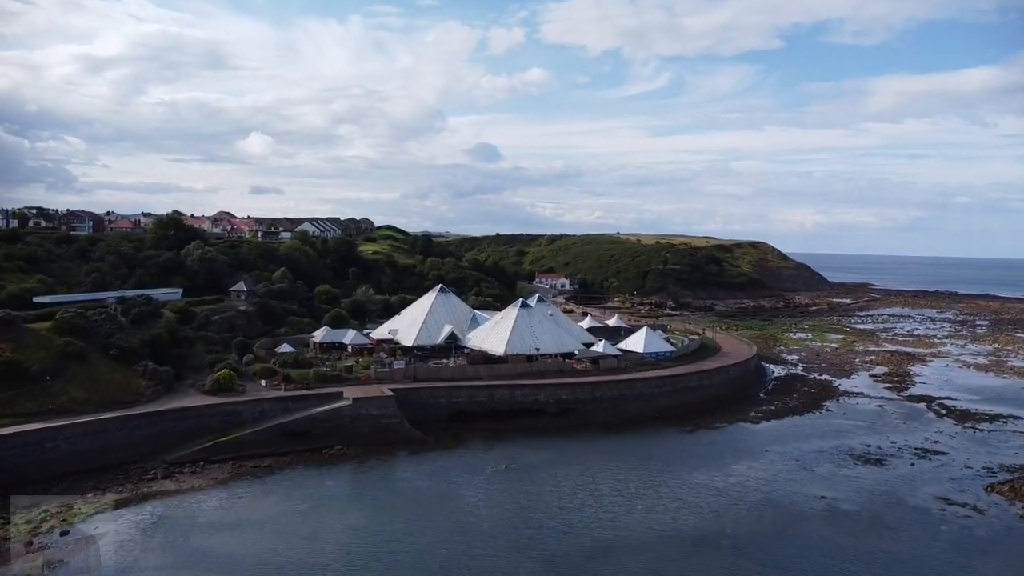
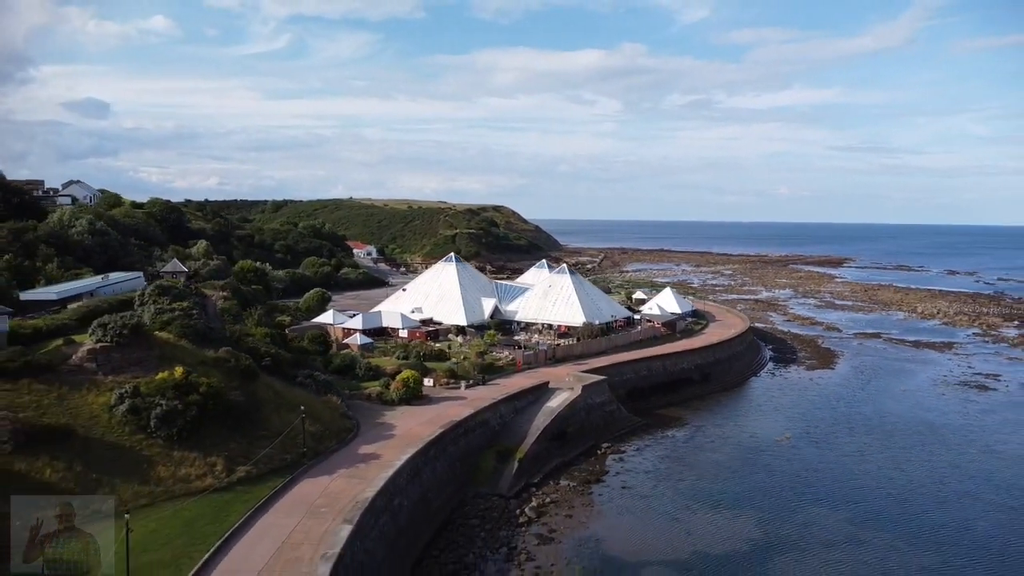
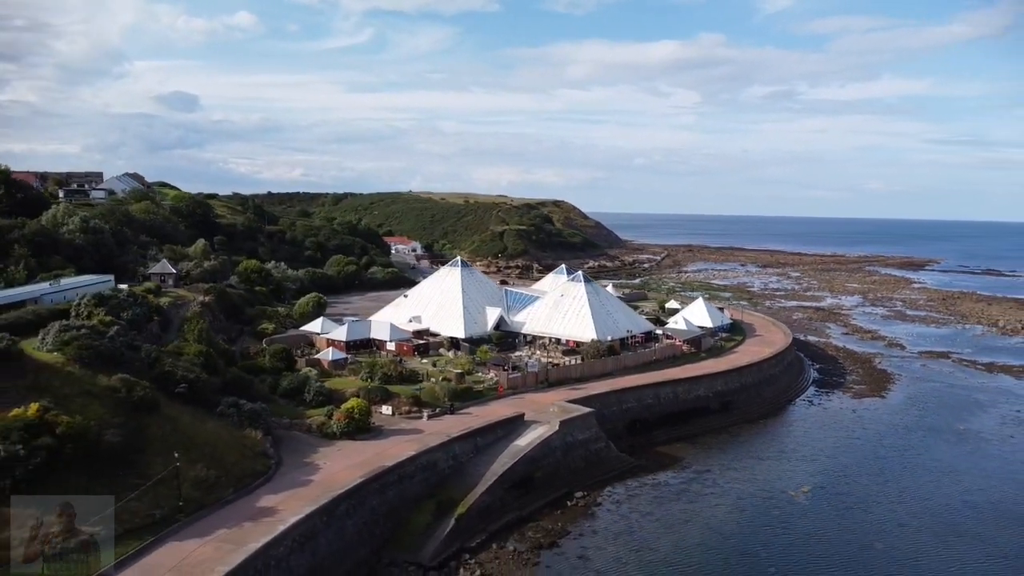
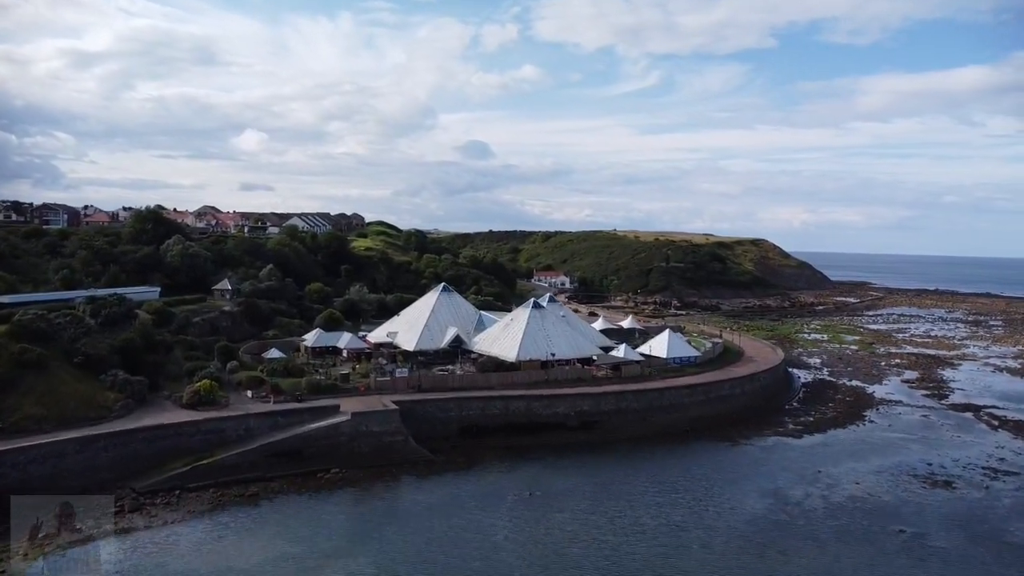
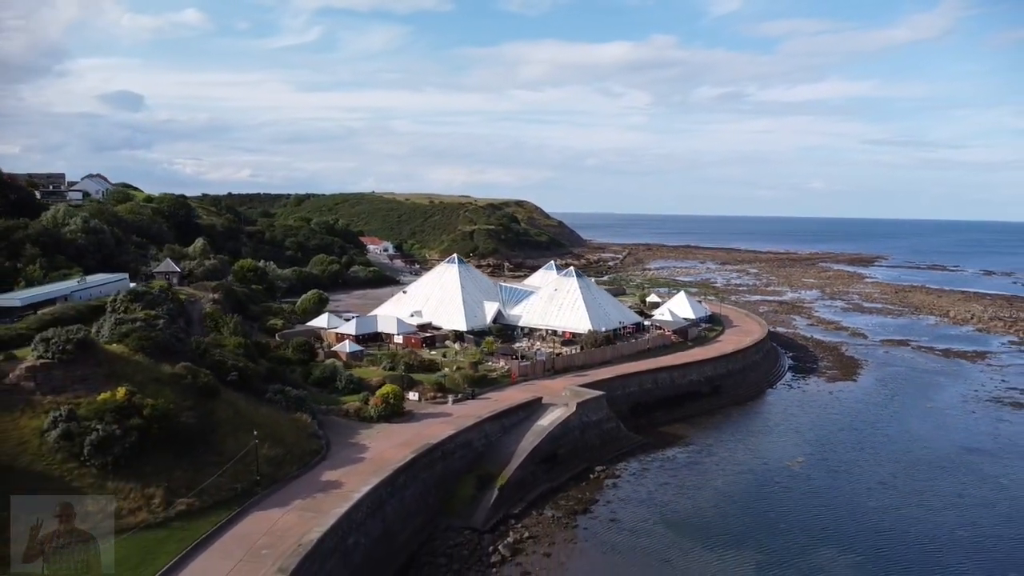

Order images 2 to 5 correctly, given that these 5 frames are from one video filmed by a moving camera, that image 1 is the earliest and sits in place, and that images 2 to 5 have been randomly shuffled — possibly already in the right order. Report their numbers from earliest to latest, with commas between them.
4, 3, 5, 2
